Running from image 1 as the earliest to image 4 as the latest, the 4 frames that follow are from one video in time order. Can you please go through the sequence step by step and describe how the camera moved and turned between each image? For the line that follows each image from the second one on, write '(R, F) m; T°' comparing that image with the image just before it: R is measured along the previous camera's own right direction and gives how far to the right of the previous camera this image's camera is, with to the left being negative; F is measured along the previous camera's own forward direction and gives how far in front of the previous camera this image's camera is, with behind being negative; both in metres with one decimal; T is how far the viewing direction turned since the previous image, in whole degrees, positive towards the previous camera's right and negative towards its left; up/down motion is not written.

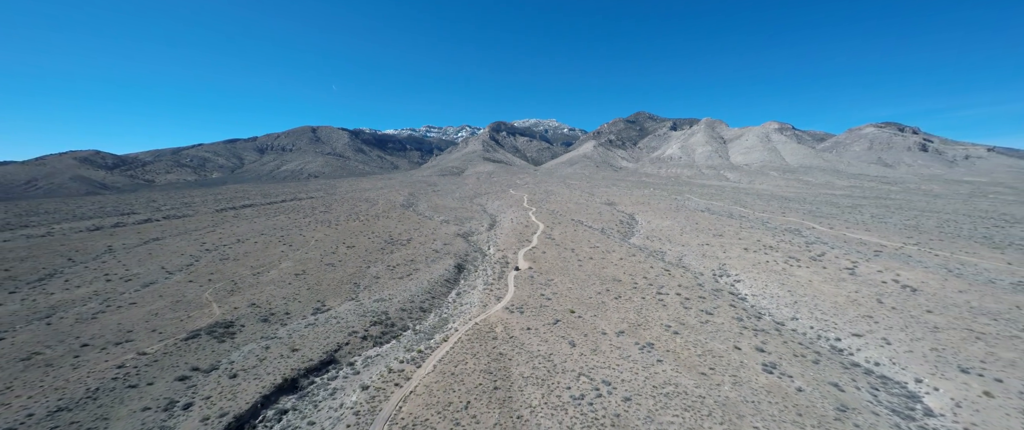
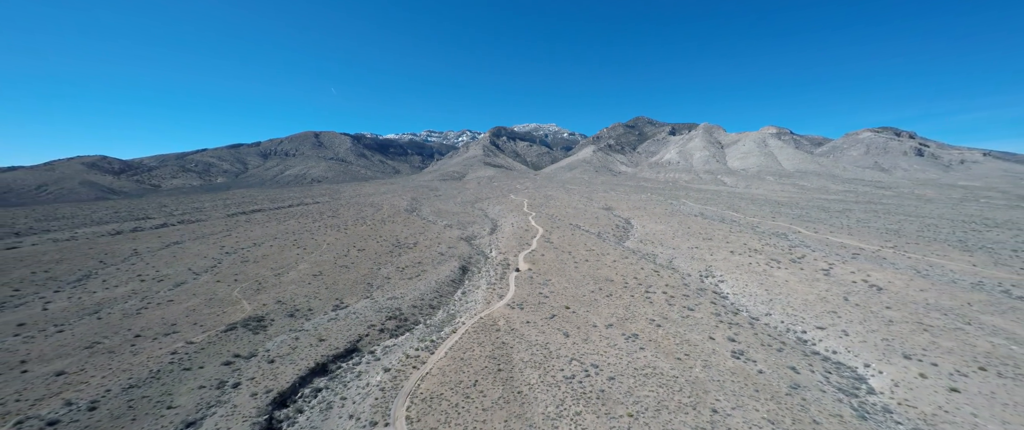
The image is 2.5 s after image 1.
(0.0, -1.9) m; 0°
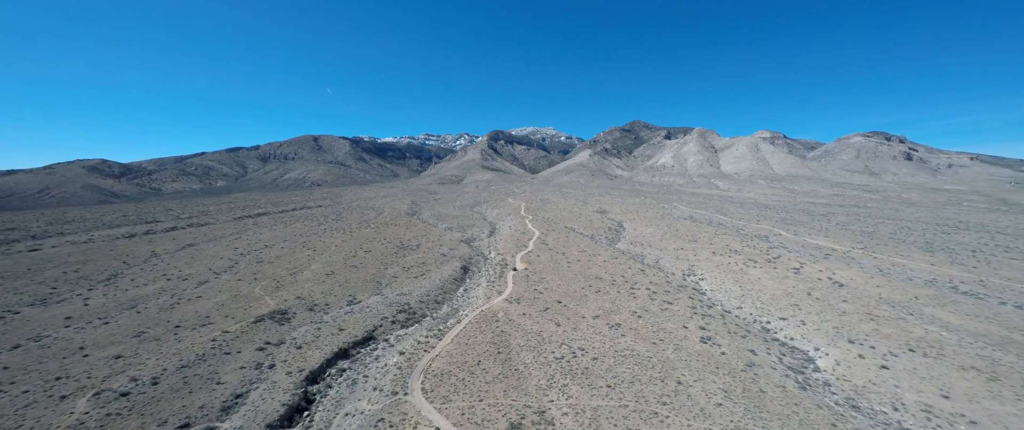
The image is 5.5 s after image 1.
(0.0, -2.2) m; 0°
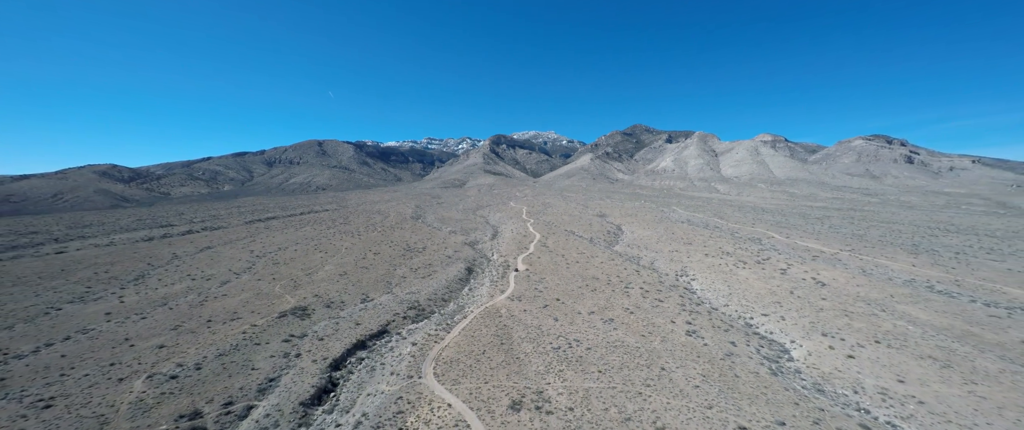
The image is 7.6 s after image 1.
(0.0, -1.7) m; 0°
